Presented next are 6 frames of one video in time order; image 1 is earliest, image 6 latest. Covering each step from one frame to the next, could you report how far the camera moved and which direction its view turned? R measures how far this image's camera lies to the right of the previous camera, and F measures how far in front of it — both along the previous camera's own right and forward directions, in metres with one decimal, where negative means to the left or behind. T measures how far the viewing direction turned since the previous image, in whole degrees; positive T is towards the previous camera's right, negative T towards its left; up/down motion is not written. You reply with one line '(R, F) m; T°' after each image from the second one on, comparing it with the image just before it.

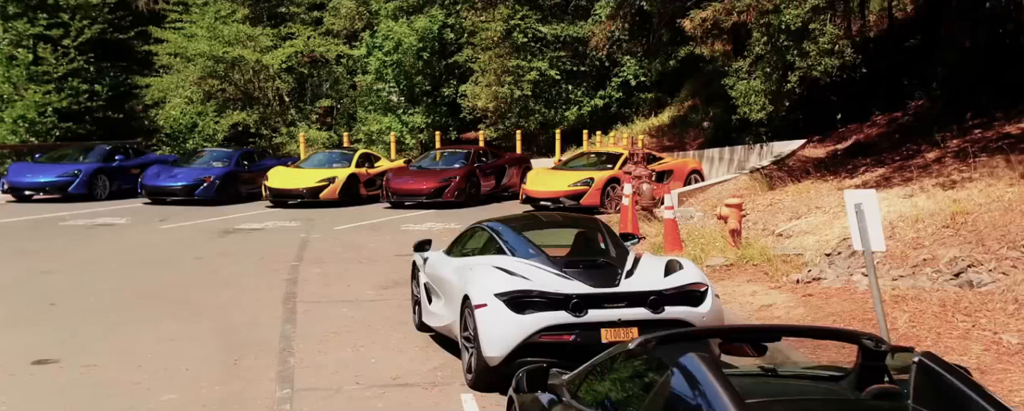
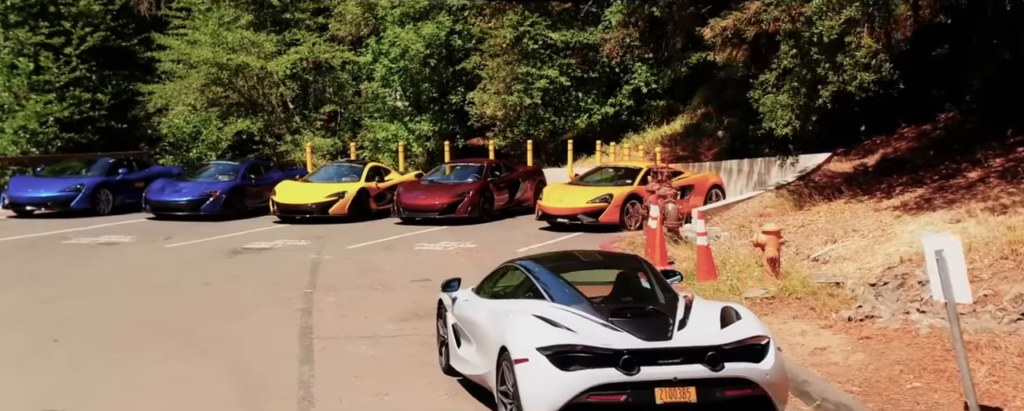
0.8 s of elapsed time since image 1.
(-0.2, +0.5) m; 0°
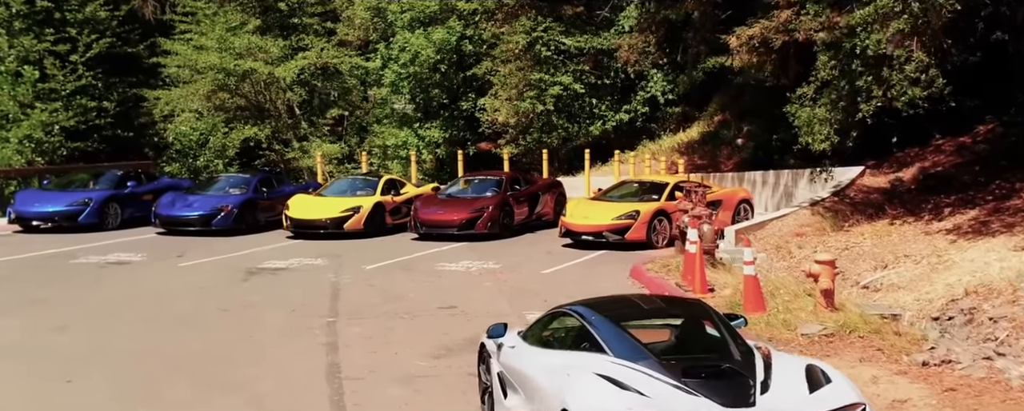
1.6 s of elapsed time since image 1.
(-0.3, +0.5) m; 0°
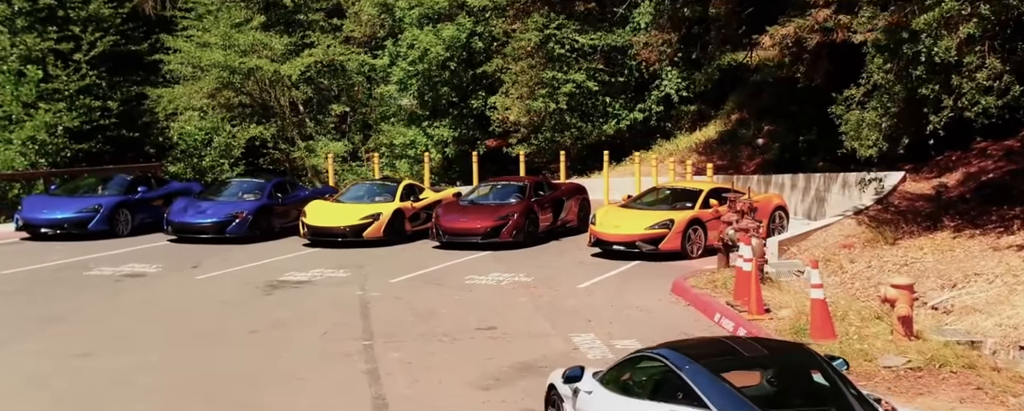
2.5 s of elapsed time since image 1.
(-0.5, +0.6) m; 0°
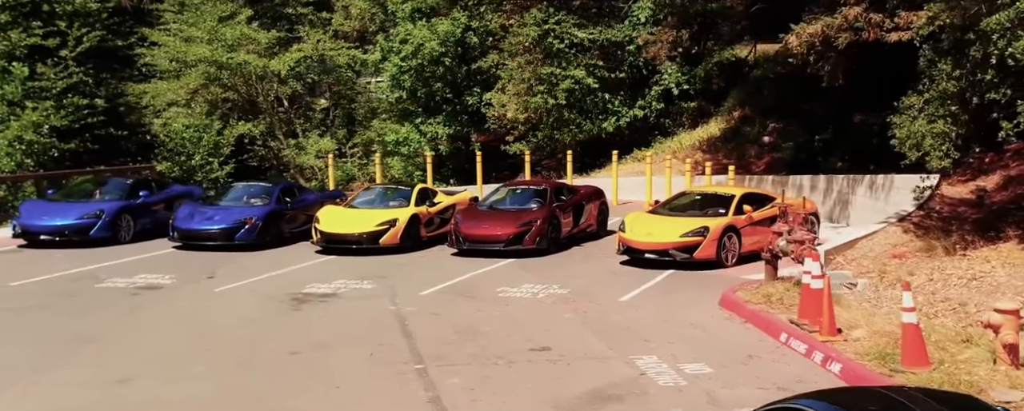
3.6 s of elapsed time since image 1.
(-0.9, +0.6) m; +2°
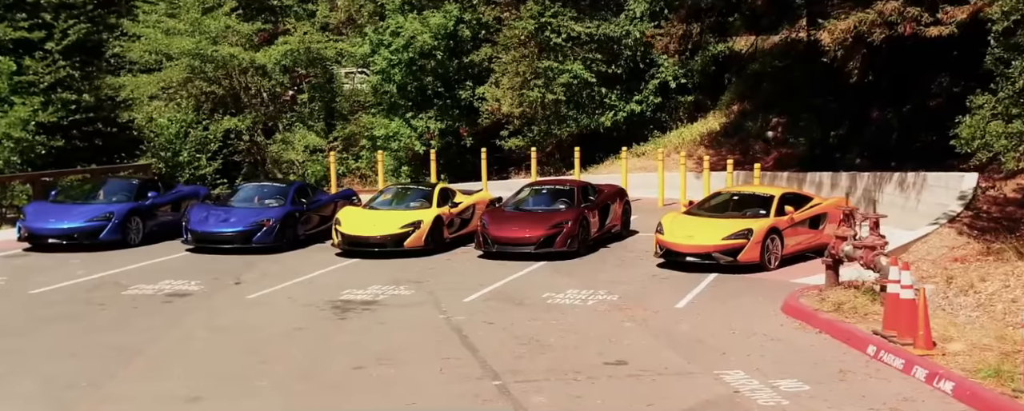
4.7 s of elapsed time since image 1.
(-1.1, +0.6) m; +2°
